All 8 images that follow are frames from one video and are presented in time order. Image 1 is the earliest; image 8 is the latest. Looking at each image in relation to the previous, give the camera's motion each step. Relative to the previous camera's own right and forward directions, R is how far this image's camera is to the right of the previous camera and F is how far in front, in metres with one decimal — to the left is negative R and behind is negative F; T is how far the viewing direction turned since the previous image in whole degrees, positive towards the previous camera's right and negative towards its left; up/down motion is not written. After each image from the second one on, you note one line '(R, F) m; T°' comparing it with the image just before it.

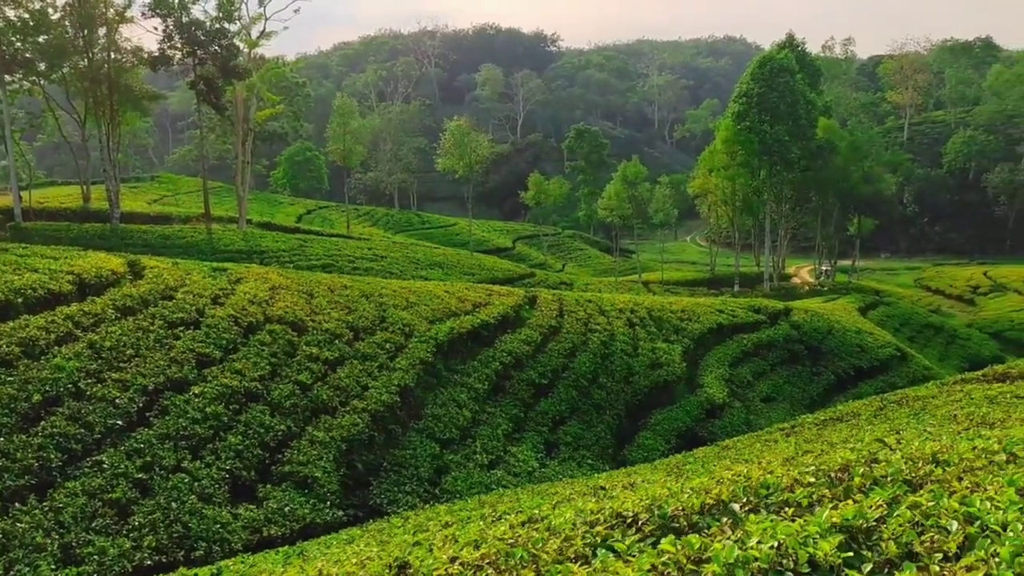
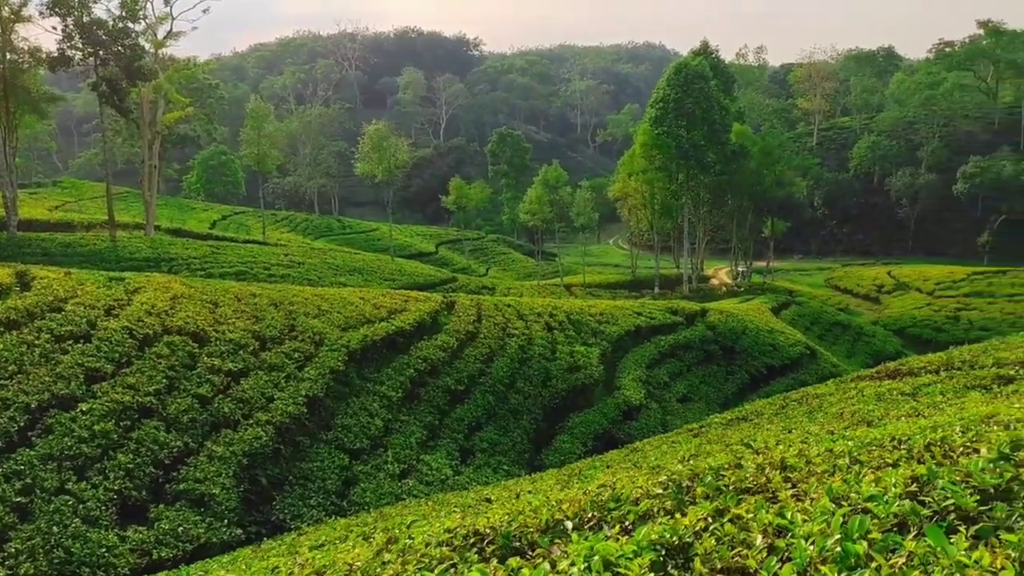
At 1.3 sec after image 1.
(+0.5, +0.1) m; +5°
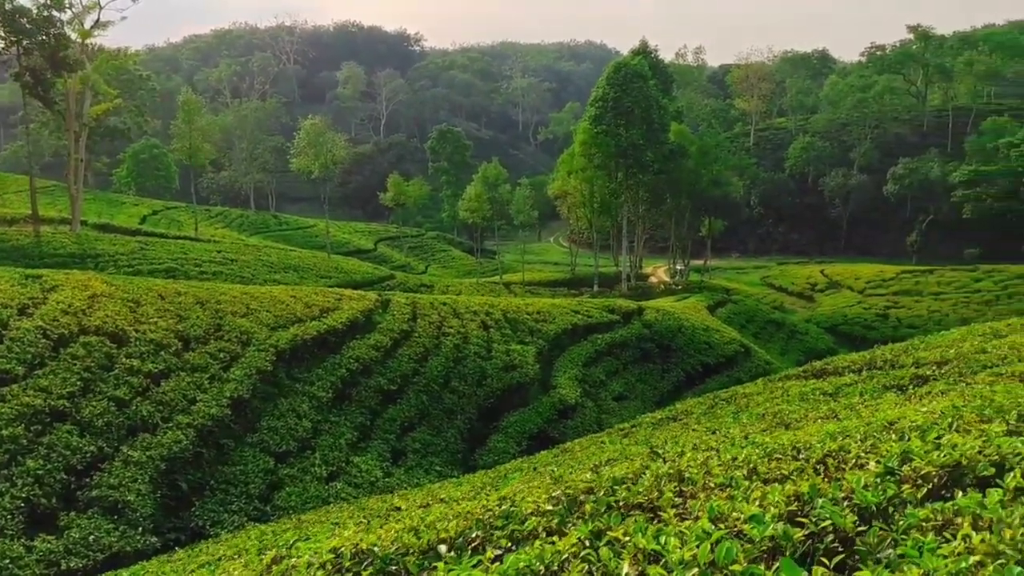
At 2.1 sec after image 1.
(+0.3, +0.2) m; +4°
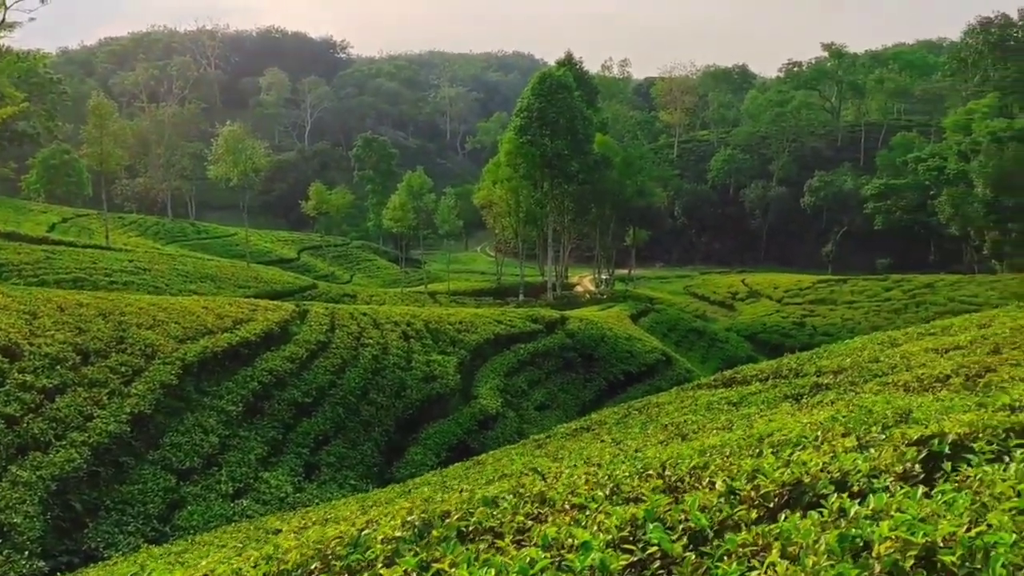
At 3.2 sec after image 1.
(+0.4, +0.1) m; +5°
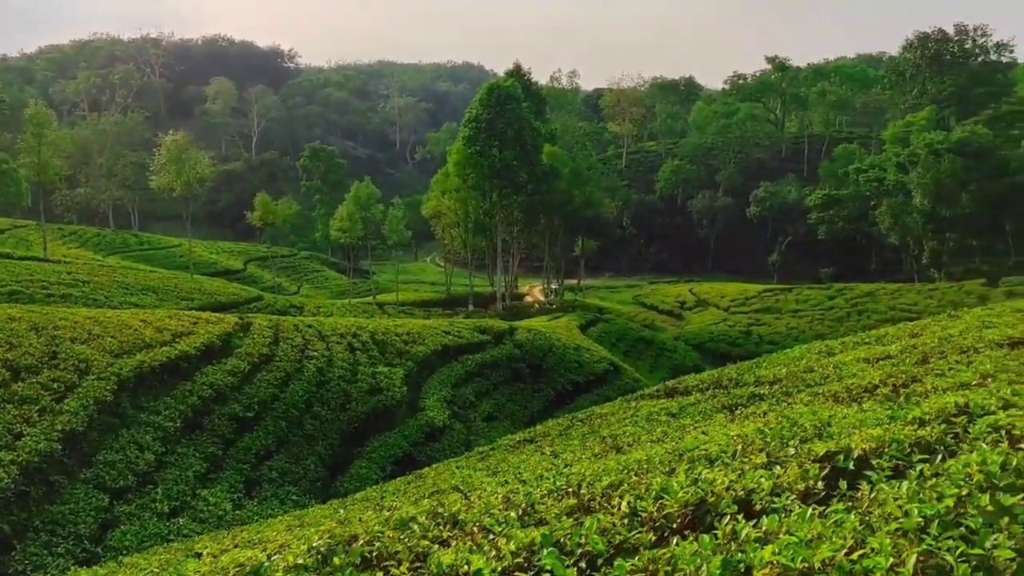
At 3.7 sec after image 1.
(+0.2, +0.1) m; +3°
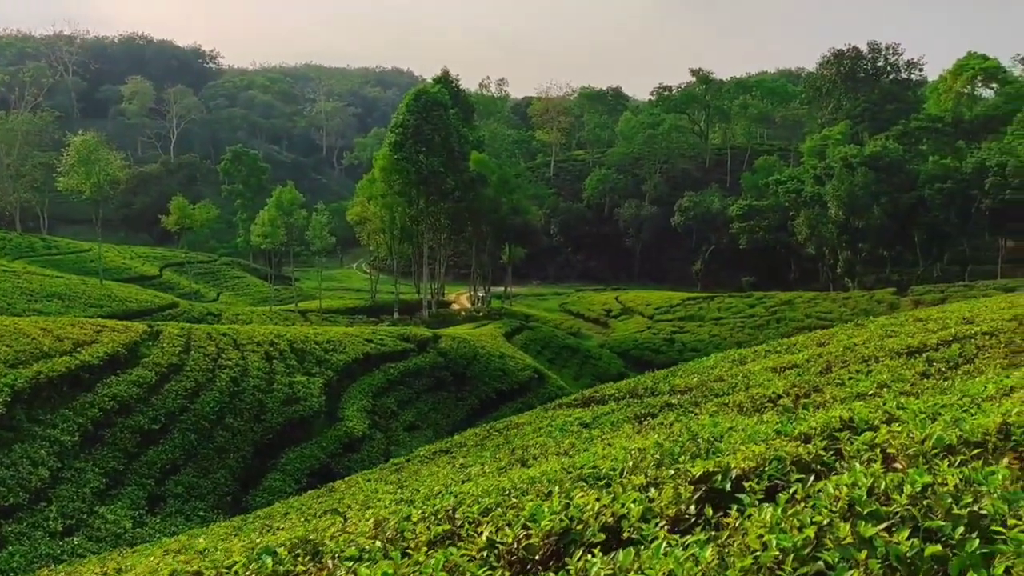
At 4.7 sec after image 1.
(+0.3, +0.2) m; +5°
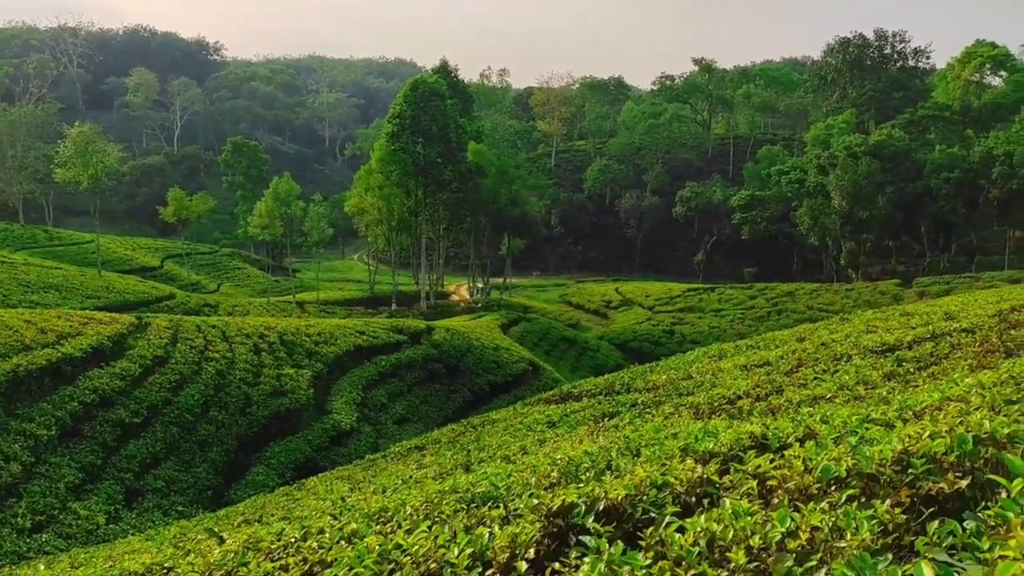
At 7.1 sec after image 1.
(+0.7, +0.3) m; -1°
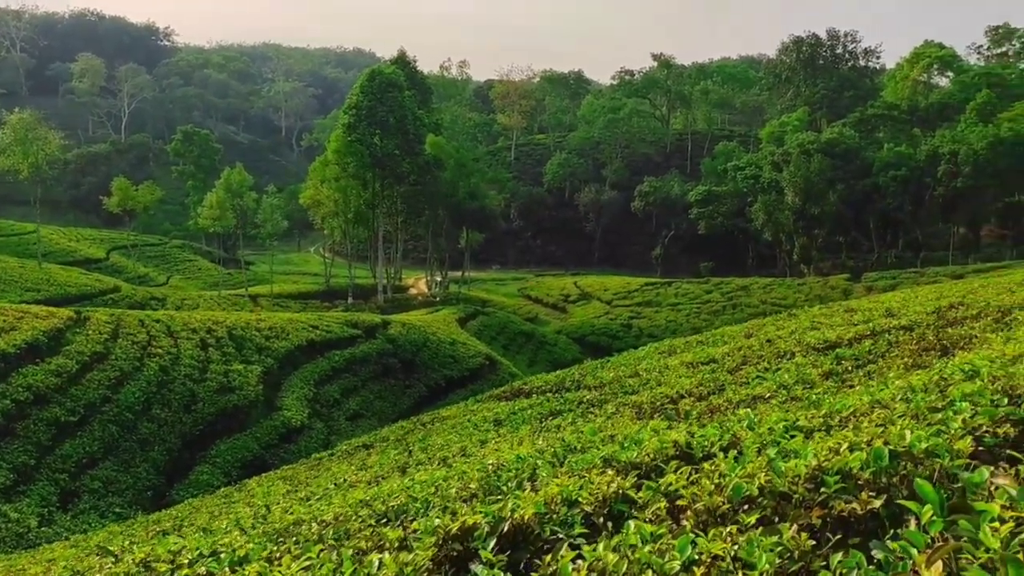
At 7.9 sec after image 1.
(+0.2, +0.2) m; +3°
